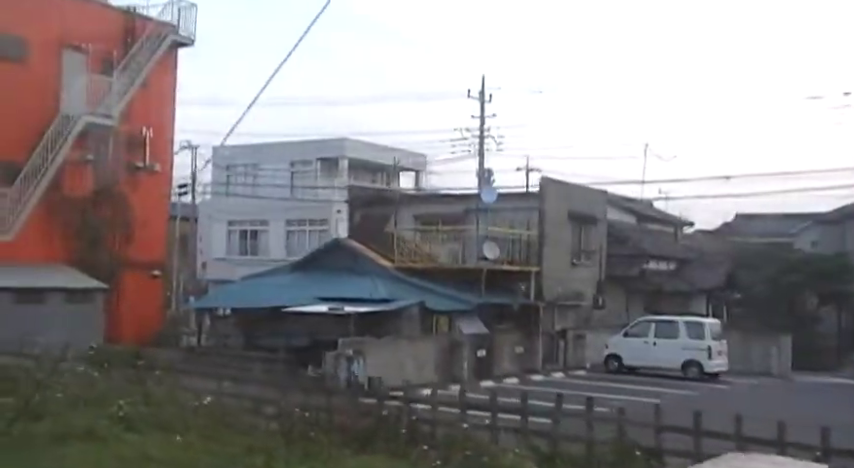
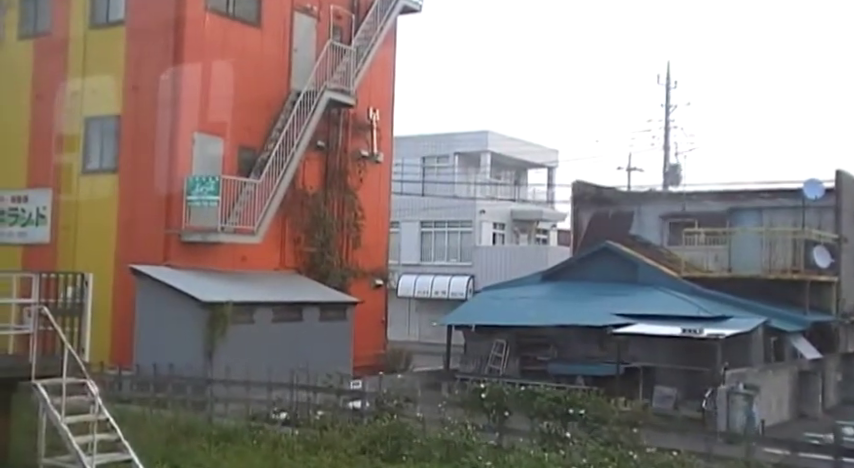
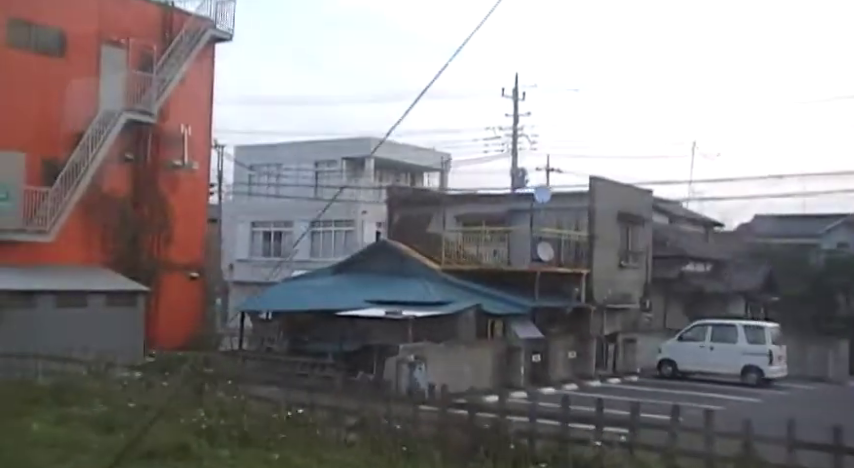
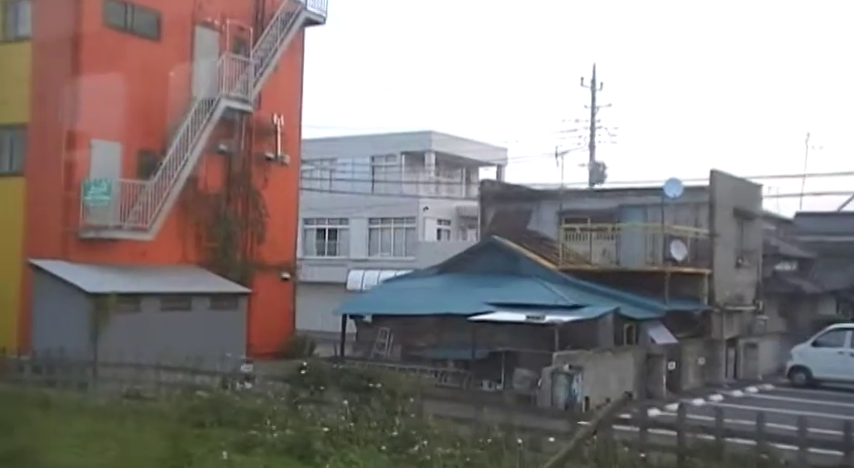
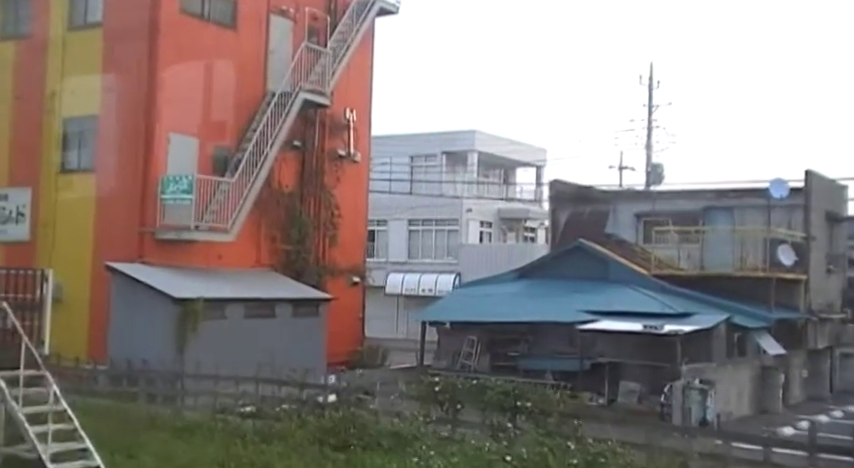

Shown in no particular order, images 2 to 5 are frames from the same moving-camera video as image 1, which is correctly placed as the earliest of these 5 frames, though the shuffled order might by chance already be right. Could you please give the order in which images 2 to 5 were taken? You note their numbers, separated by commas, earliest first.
3, 4, 5, 2
